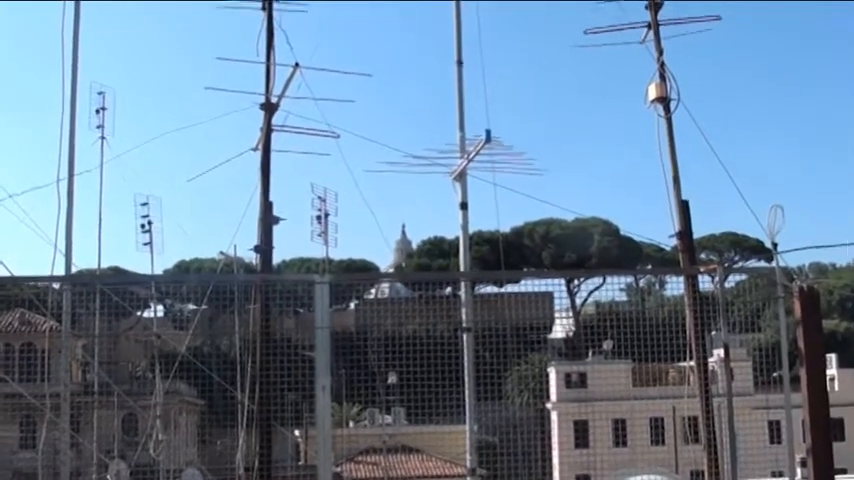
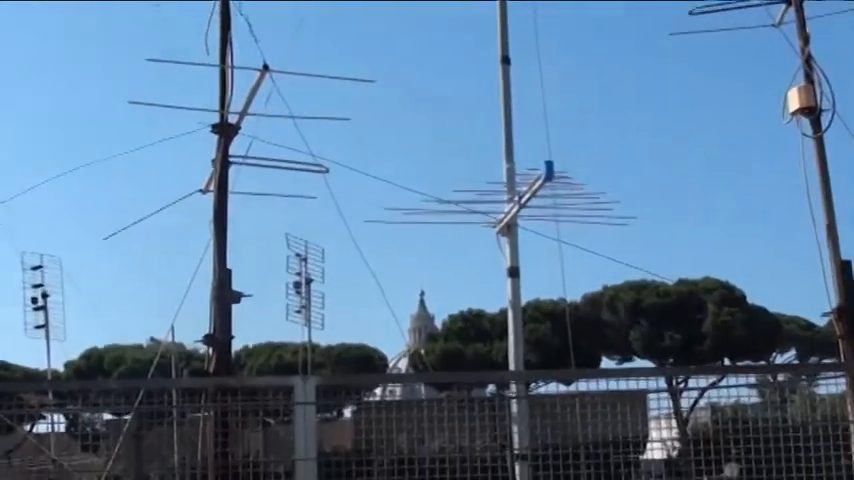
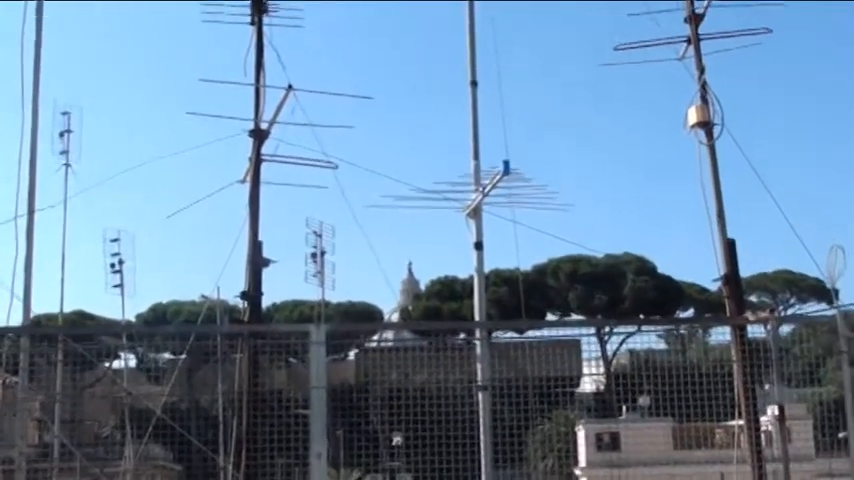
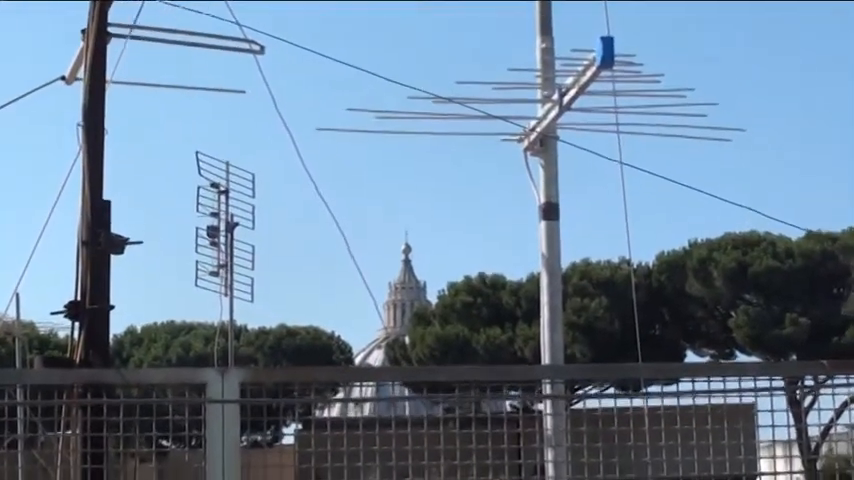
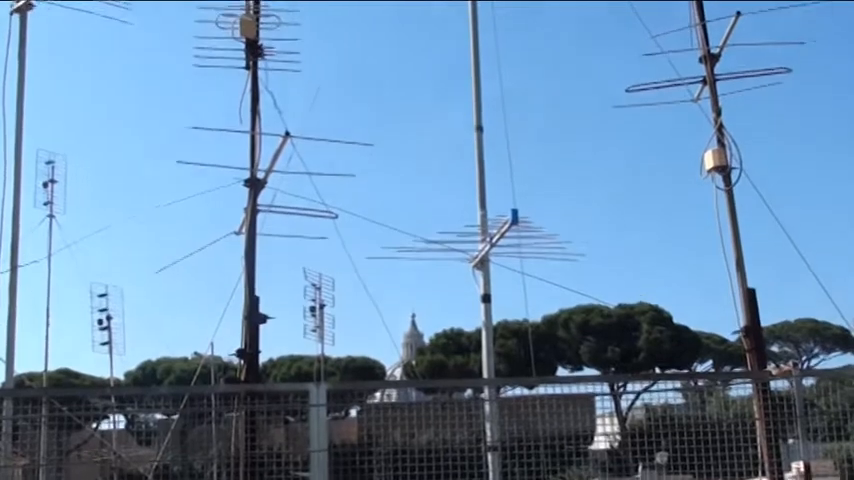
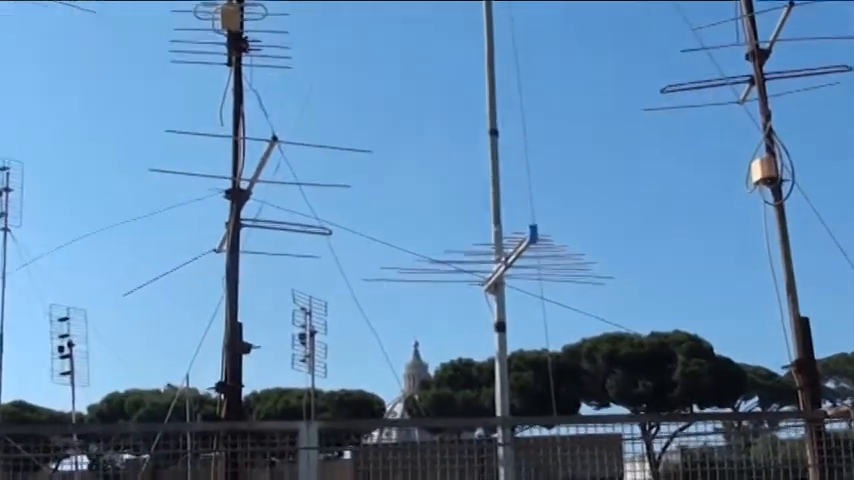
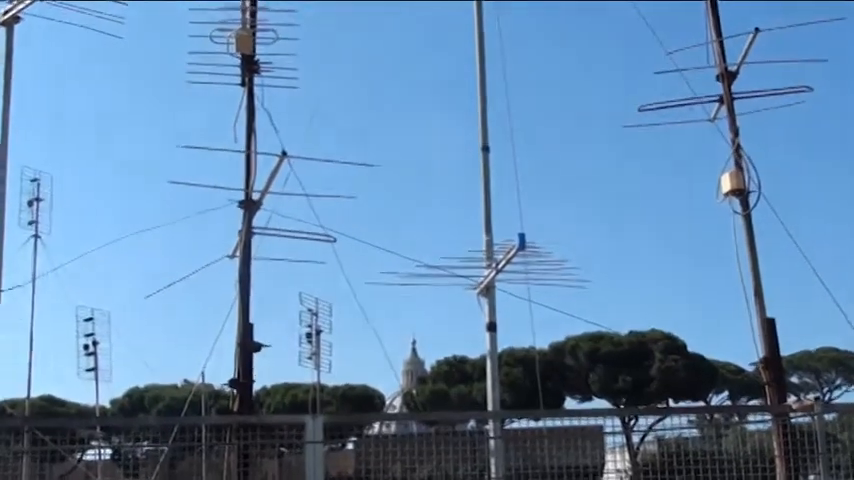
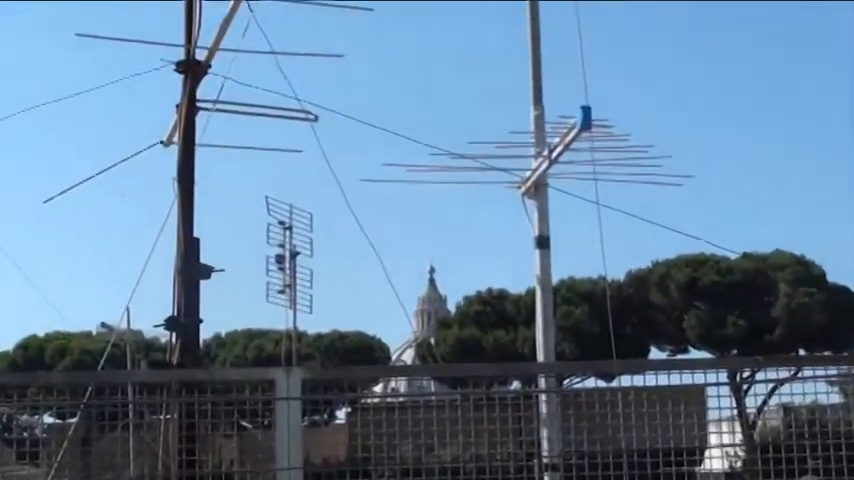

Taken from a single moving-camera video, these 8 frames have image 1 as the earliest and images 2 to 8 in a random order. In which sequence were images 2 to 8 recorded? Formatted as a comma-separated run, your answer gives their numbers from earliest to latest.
3, 5, 7, 6, 2, 8, 4
